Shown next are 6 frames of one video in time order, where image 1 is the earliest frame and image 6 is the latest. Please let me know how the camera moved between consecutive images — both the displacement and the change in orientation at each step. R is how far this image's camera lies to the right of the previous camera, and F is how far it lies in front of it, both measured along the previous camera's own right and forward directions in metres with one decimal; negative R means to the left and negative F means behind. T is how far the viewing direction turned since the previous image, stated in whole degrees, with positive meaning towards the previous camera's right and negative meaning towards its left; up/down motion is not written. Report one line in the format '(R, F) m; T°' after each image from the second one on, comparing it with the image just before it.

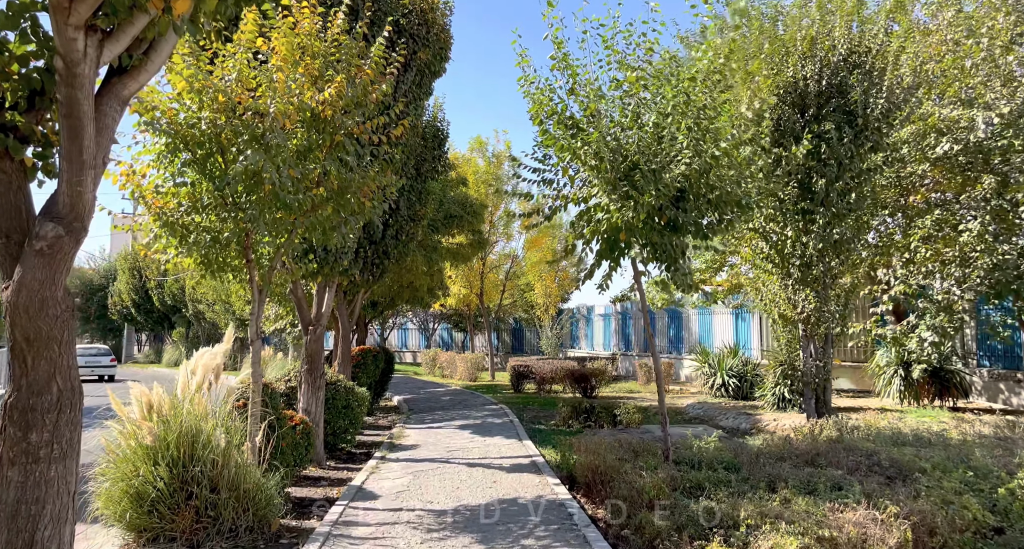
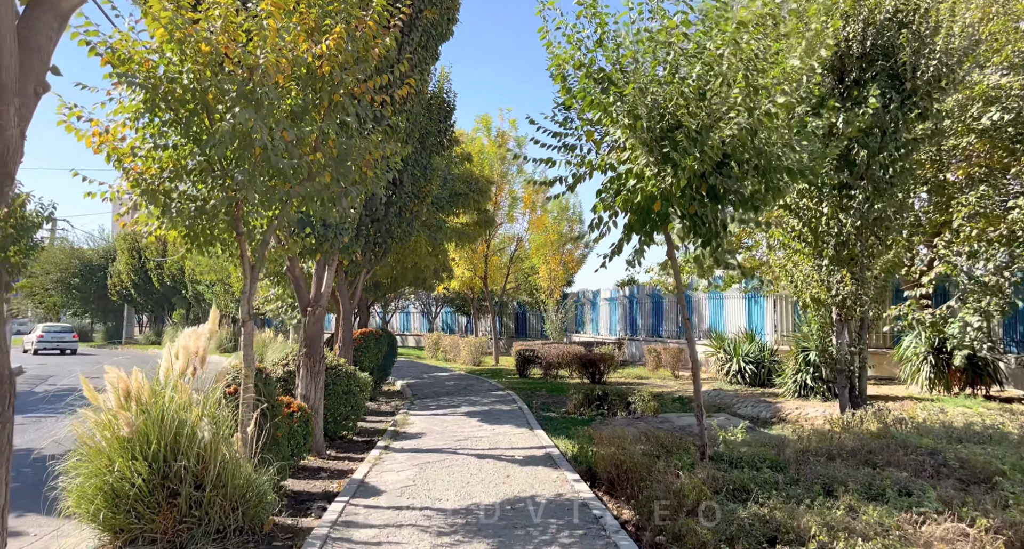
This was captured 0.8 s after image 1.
(-0.1, +0.7) m; 0°
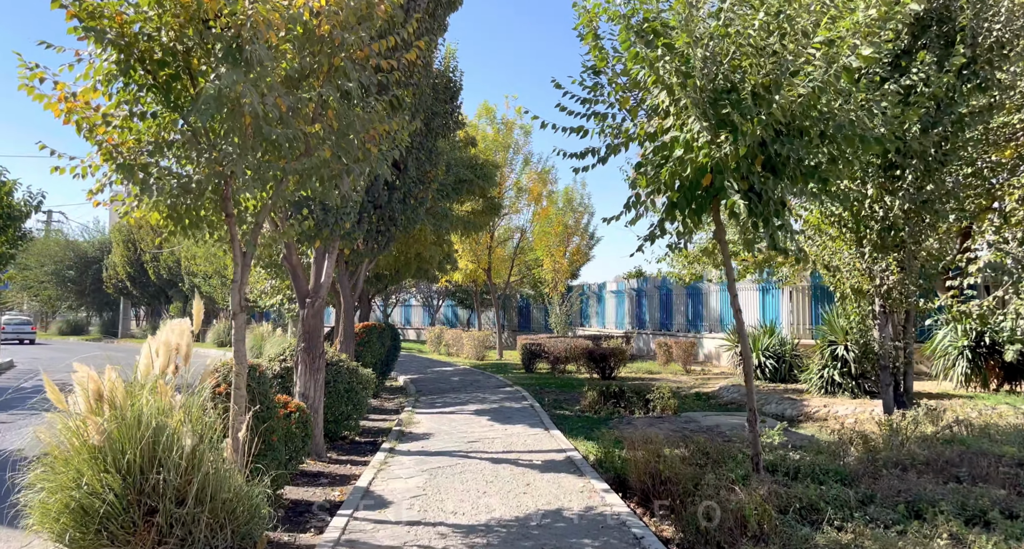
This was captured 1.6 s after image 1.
(-0.2, +0.7) m; 0°
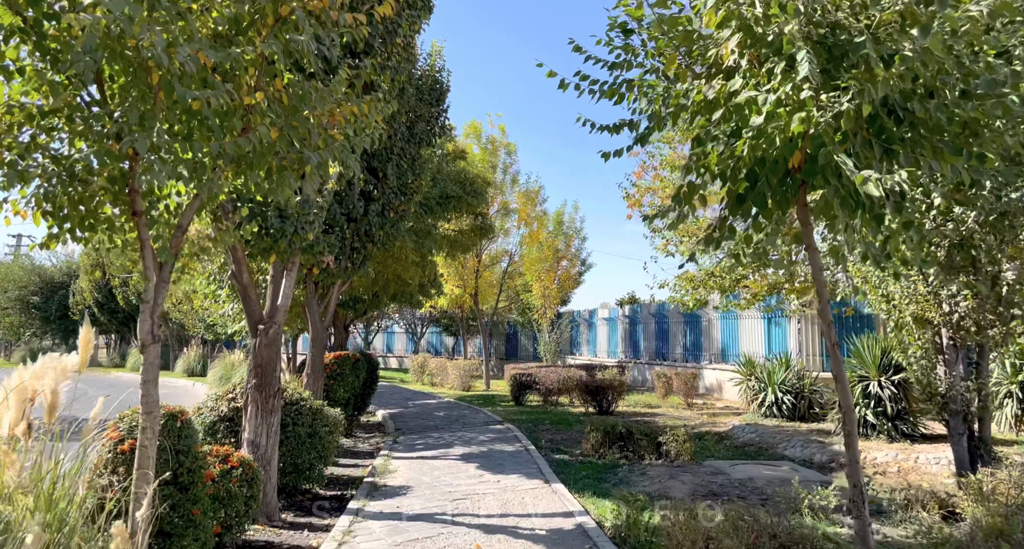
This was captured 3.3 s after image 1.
(-0.1, +1.5) m; +1°
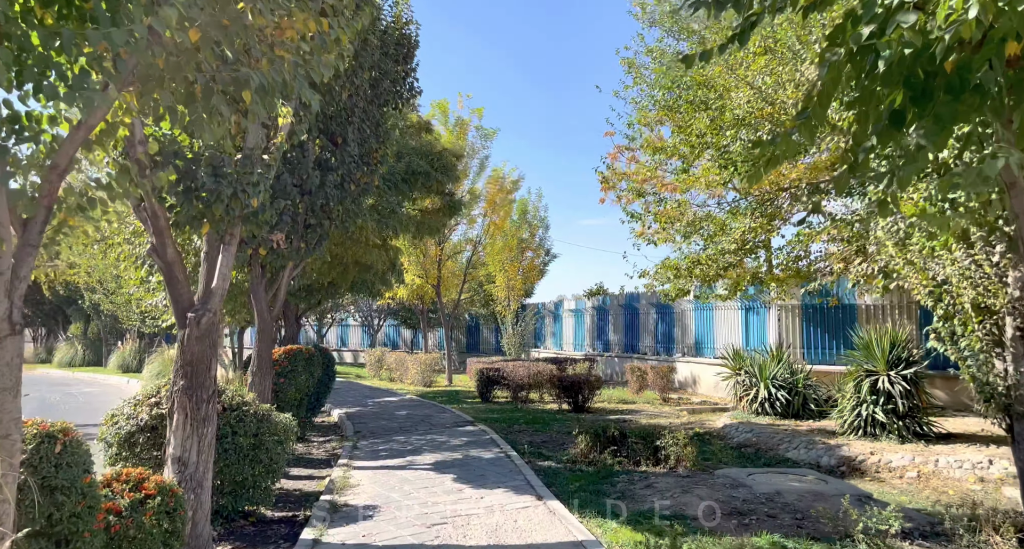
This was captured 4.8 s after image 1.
(-0.3, +1.3) m; +4°
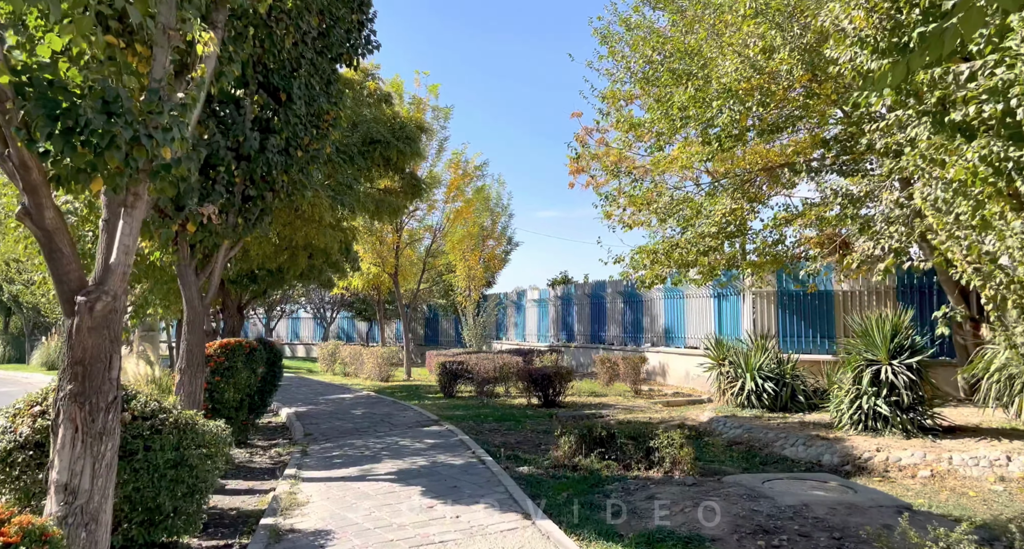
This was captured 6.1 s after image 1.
(-0.2, +1.2) m; +4°
